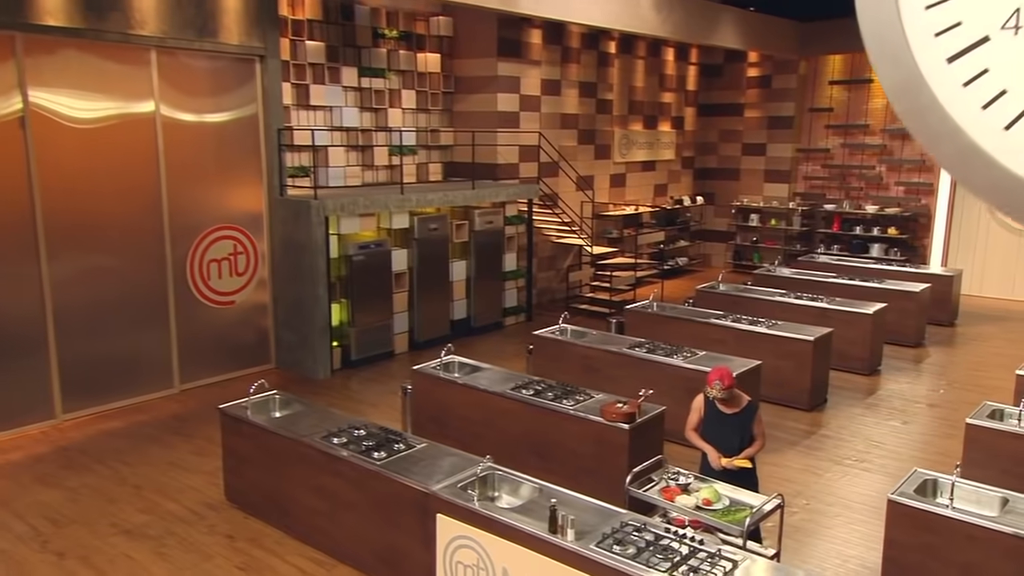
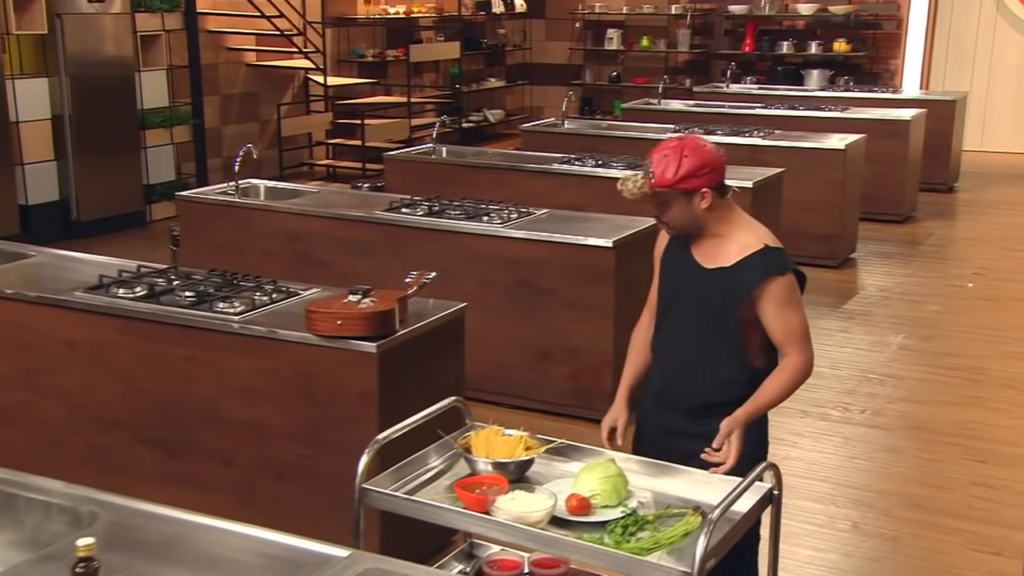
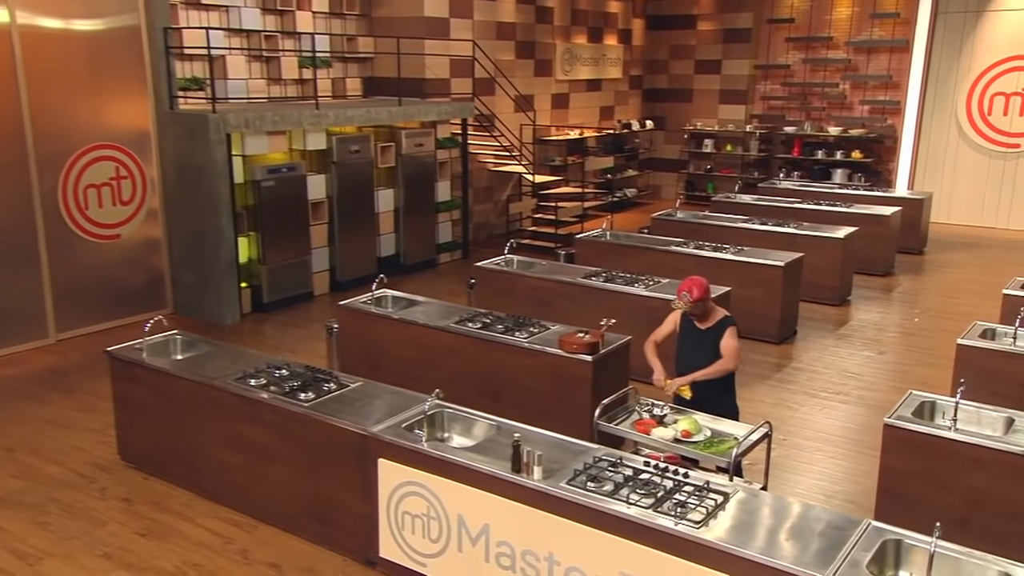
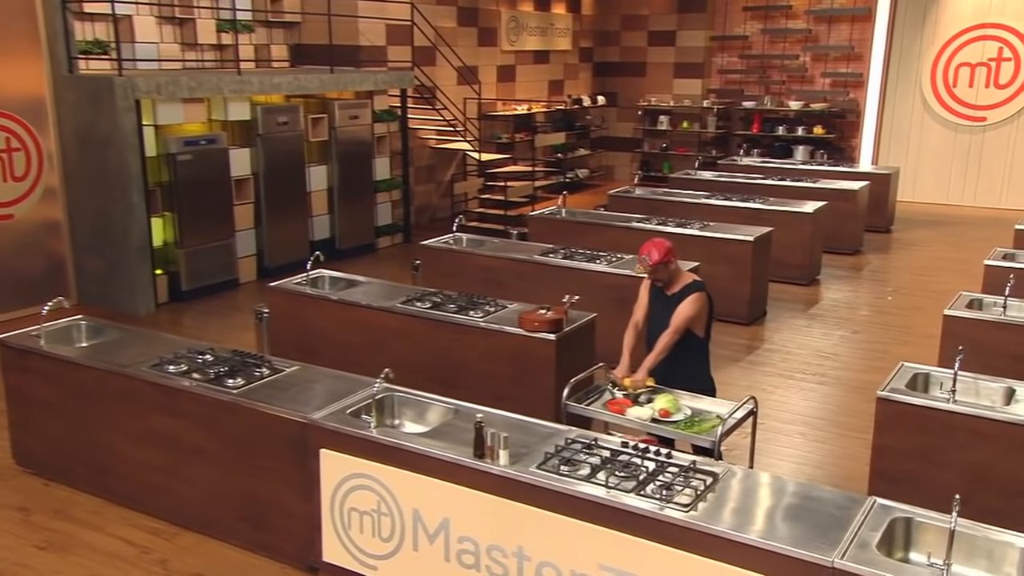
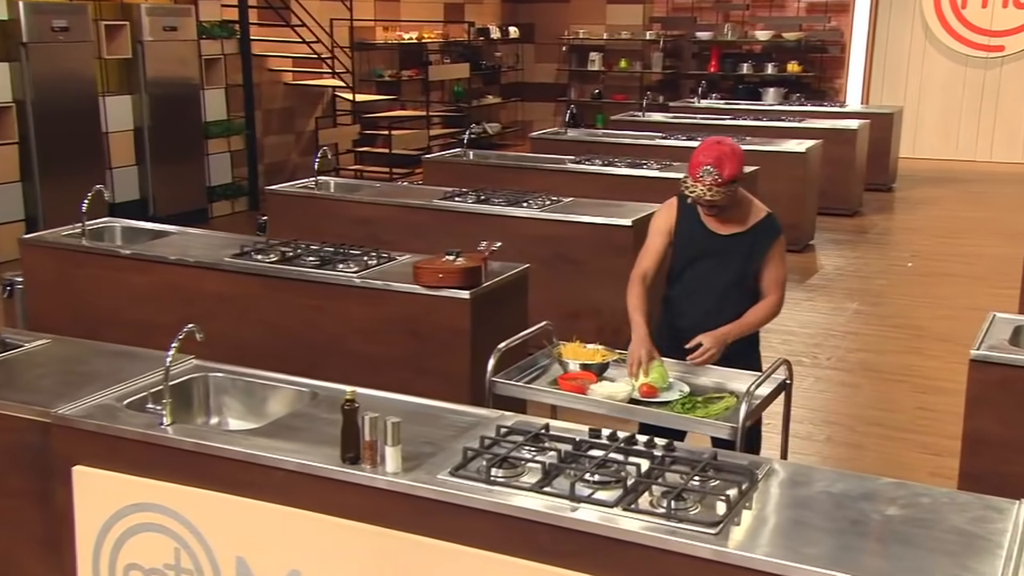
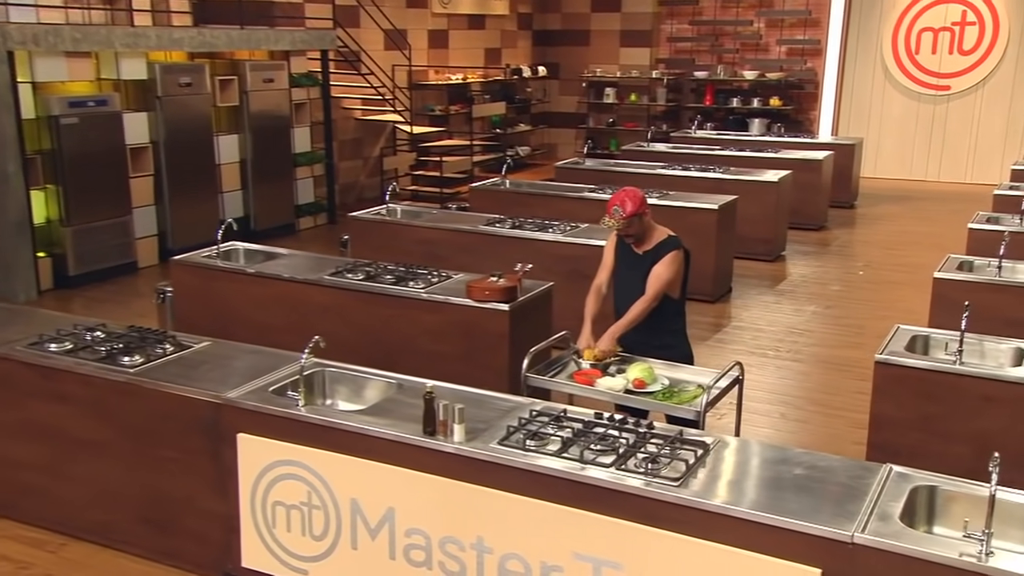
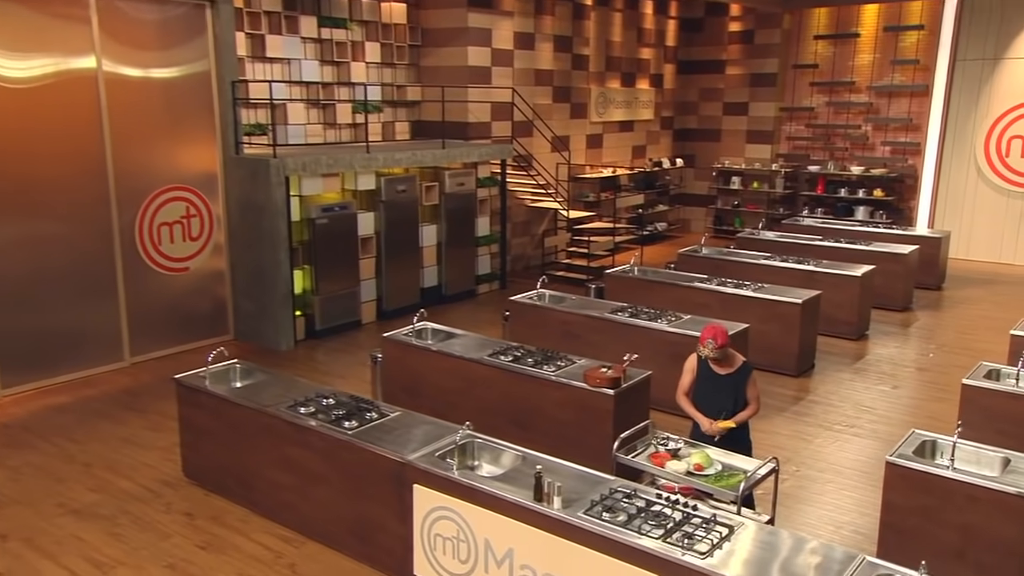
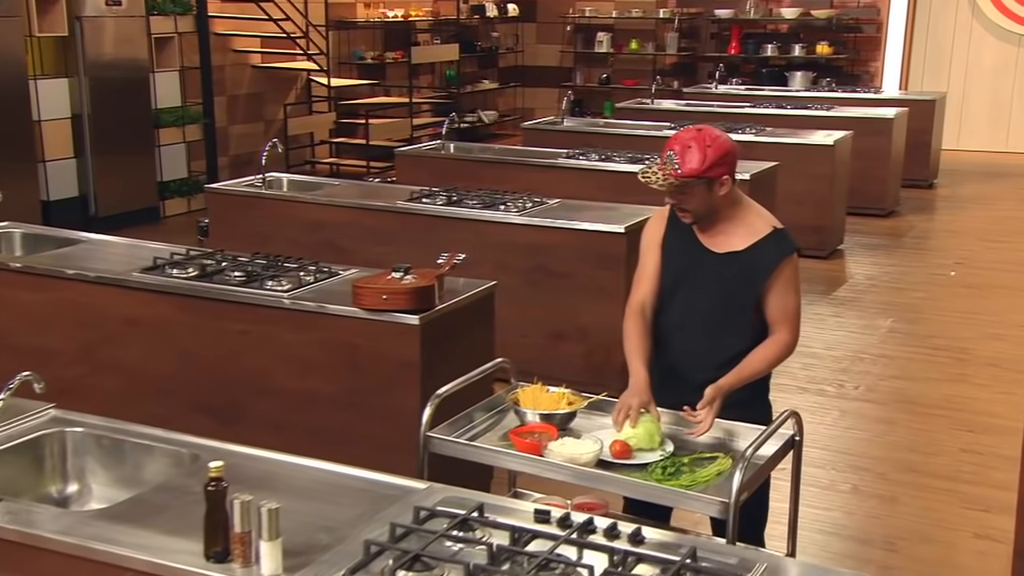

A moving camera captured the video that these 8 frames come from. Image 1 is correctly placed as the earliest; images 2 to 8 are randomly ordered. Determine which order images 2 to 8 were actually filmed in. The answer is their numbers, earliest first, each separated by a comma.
7, 3, 4, 6, 5, 8, 2
